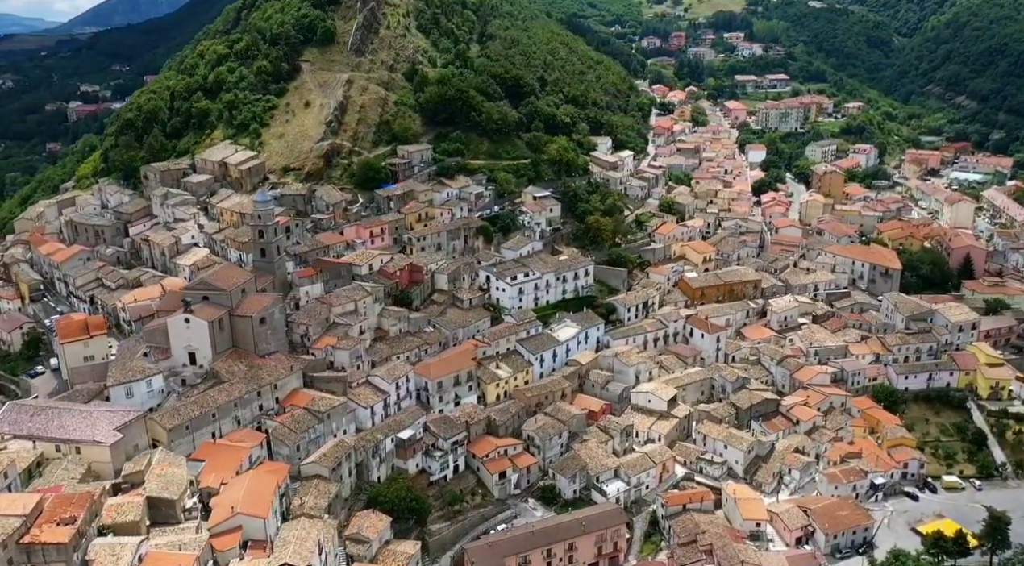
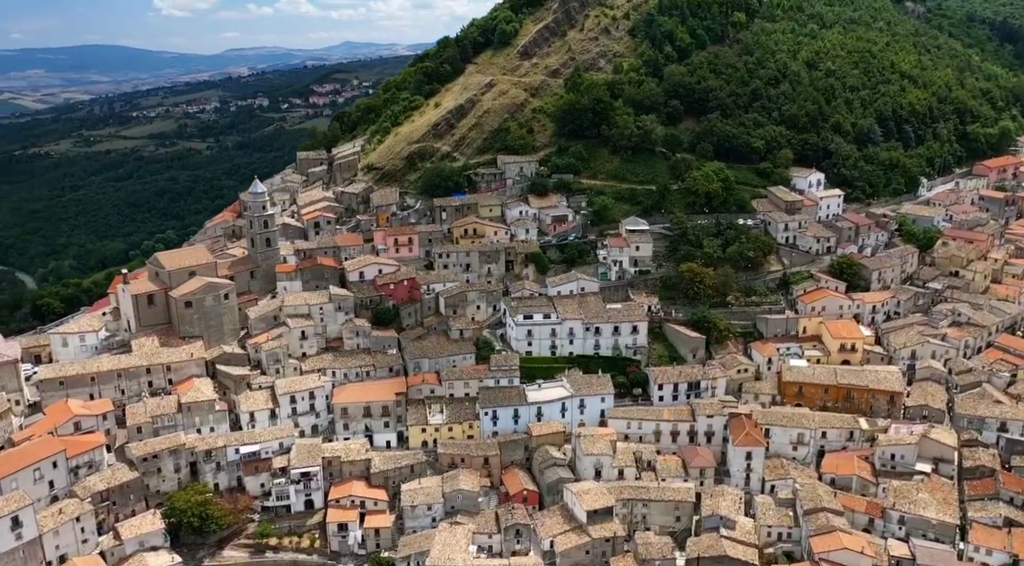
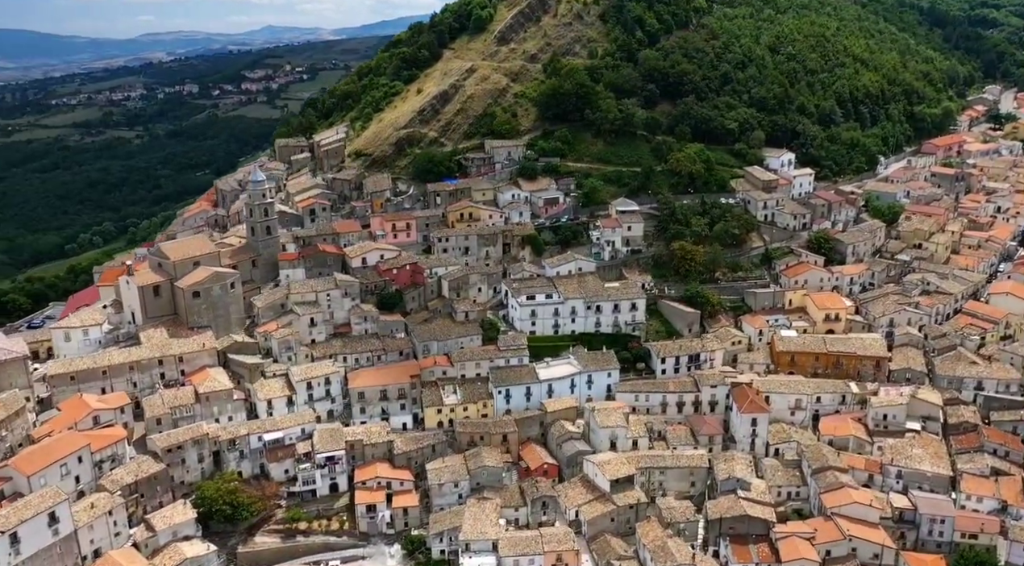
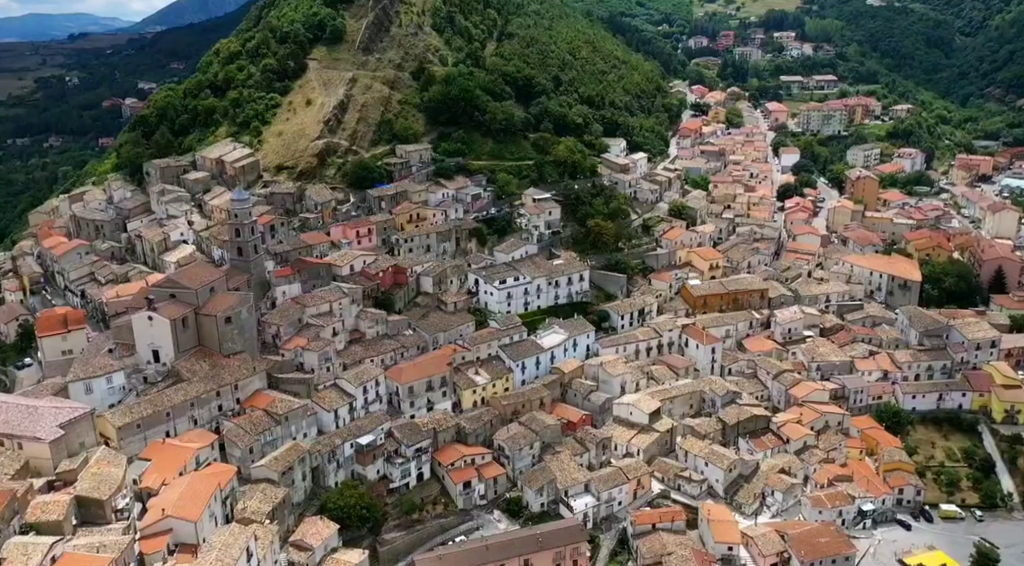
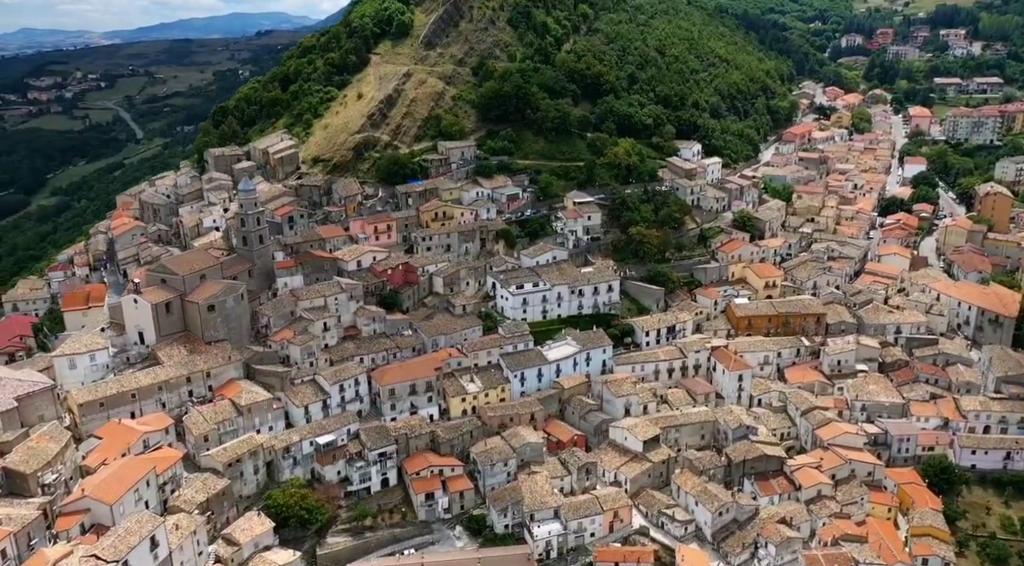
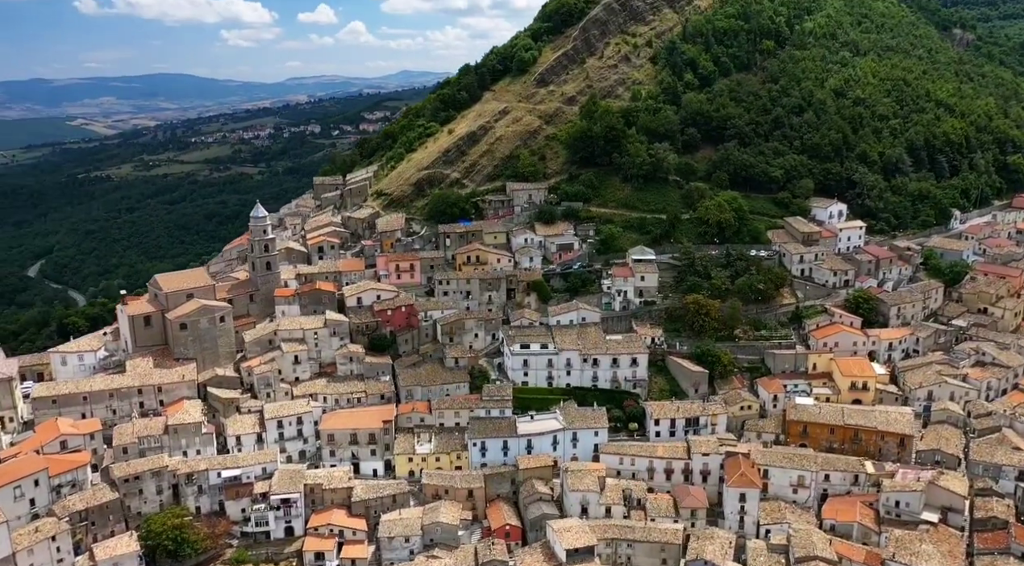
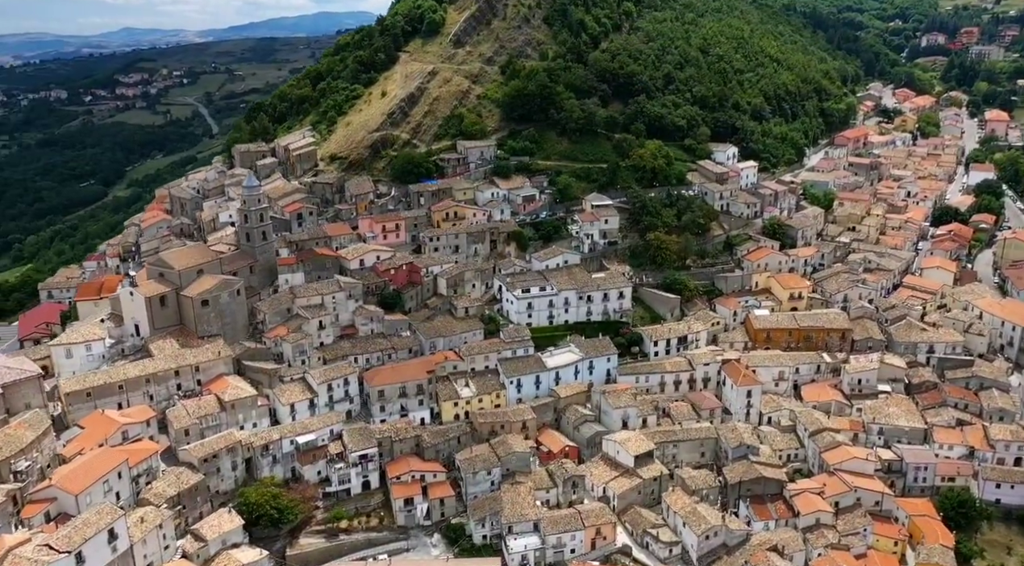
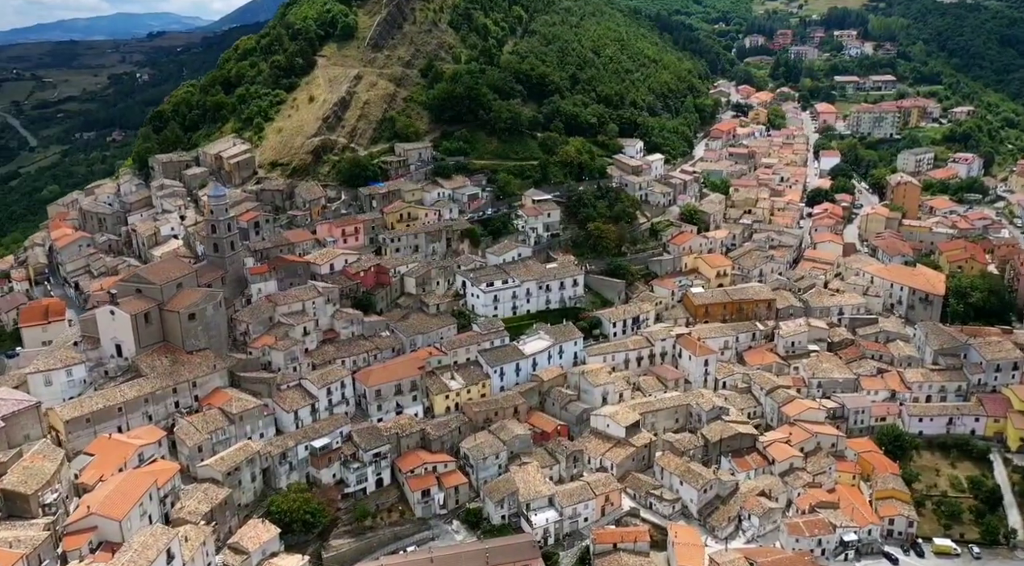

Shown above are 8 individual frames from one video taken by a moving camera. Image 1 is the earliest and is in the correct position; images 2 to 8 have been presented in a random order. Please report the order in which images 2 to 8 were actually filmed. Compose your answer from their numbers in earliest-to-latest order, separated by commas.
4, 8, 5, 7, 3, 2, 6
